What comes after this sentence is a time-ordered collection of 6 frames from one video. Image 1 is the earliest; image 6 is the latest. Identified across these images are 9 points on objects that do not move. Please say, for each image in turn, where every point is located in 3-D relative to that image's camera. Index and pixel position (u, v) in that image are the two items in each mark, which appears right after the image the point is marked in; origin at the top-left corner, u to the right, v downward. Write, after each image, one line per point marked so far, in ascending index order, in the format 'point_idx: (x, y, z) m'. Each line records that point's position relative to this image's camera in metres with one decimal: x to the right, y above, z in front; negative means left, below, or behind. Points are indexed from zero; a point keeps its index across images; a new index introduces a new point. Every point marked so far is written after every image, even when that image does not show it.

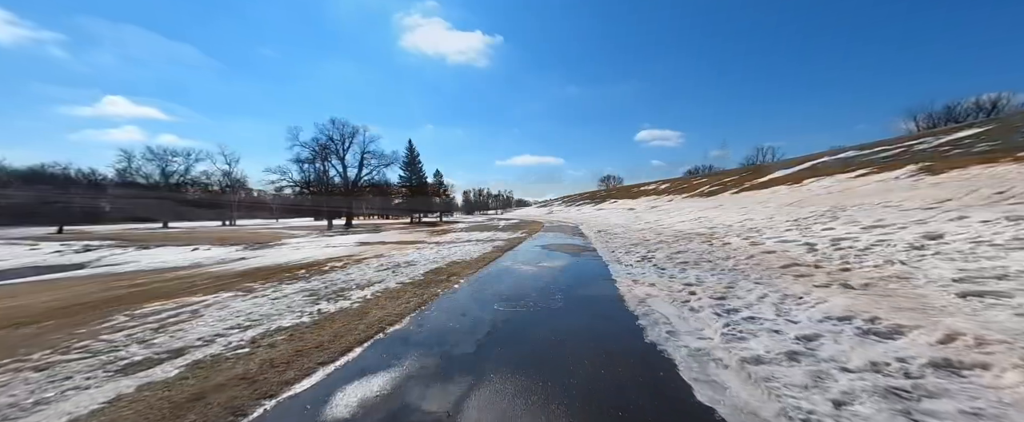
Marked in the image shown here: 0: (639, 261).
0: (+3.8, -1.5, +10.2) m
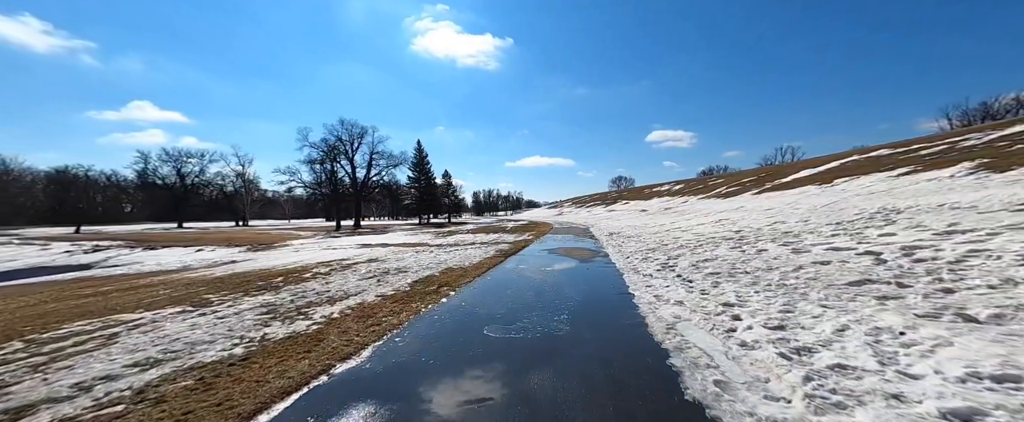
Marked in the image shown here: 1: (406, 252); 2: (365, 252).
0: (+3.8, -1.5, +8.9) m
1: (-5.2, -2.0, +16.8) m
2: (-7.8, -2.2, +18.1) m
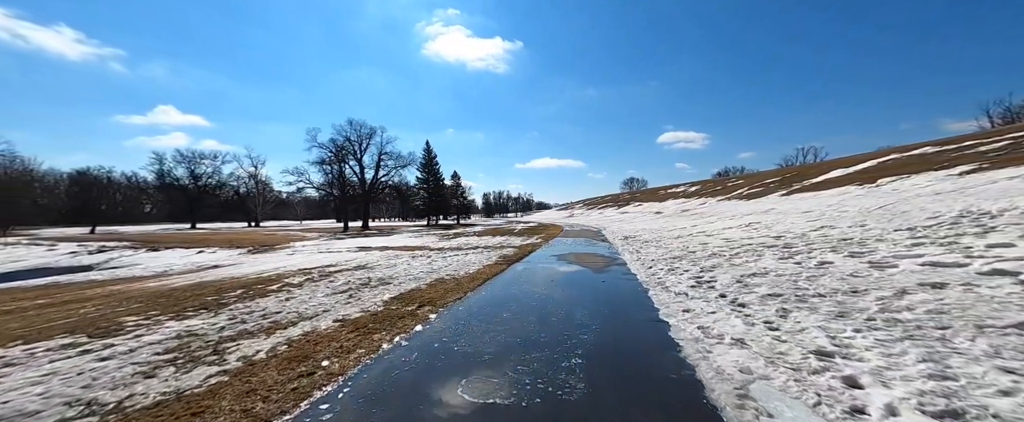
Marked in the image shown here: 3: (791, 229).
0: (+3.9, -1.6, +7.2) m
1: (-5.0, -2.1, +15.4) m
2: (-7.5, -2.3, +16.8) m
3: (+10.7, -0.7, +13.0) m
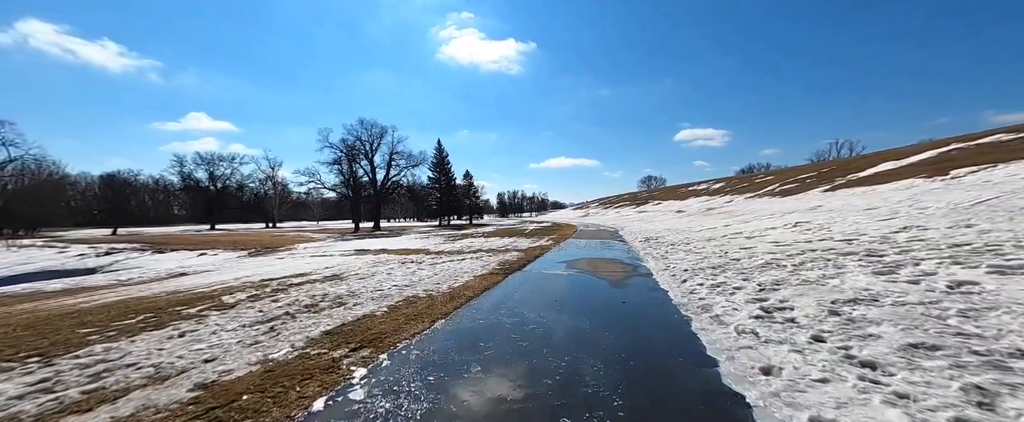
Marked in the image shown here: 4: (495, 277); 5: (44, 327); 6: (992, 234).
0: (+3.6, -1.5, +4.9) m
1: (-4.9, -2.1, +13.5) m
2: (-7.3, -2.3, +15.0) m
3: (+10.7, -0.6, +10.5) m
4: (-0.5, -1.9, +9.9) m
5: (-7.4, -1.8, +5.4) m
6: (+10.0, -0.5, +7.1) m
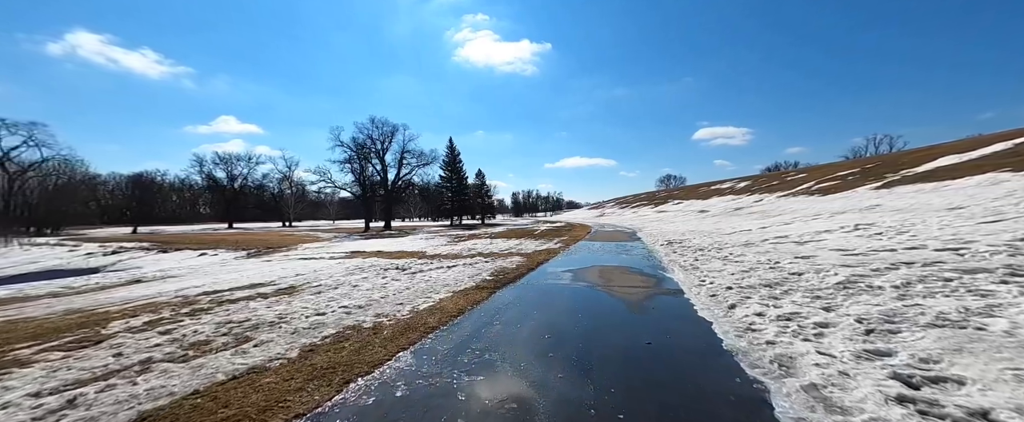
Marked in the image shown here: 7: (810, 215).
0: (+3.2, -1.5, +2.7) m
1: (-4.9, -2.1, +11.6) m
2: (-7.3, -2.2, +13.2) m
3: (+10.5, -0.6, +7.9) m
4: (-0.7, -1.9, +7.9) m
5: (-7.8, -1.8, +3.7) m
6: (+9.7, -0.5, +4.6) m
7: (+16.2, -0.1, +18.7) m
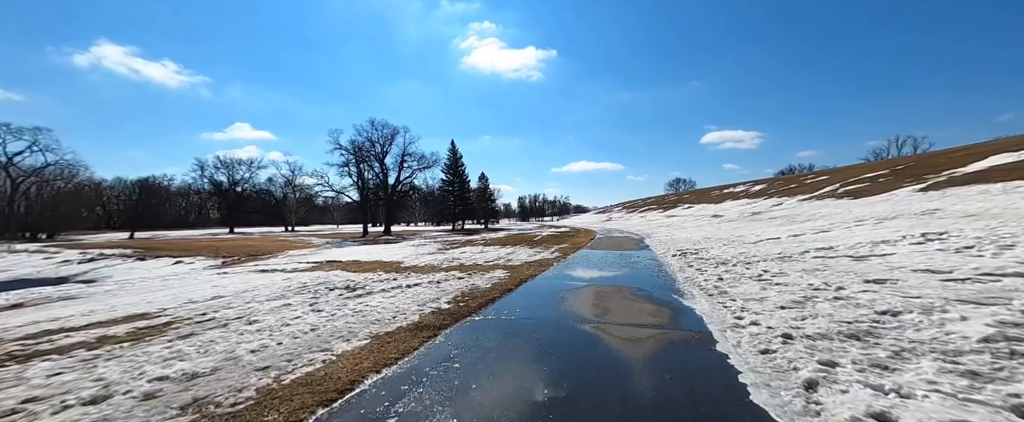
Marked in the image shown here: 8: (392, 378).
0: (+2.3, -1.6, +0.1) m
1: (-5.6, -2.2, +9.2) m
2: (-8.0, -2.4, +10.9) m
3: (+9.7, -0.7, +5.2) m
4: (-1.5, -2.0, +5.4) m
5: (-8.7, -1.9, +1.3) m
6: (+8.8, -0.5, +1.9) m
7: (+15.6, -0.4, +15.8) m
8: (-1.2, -2.0, +4.5) m
